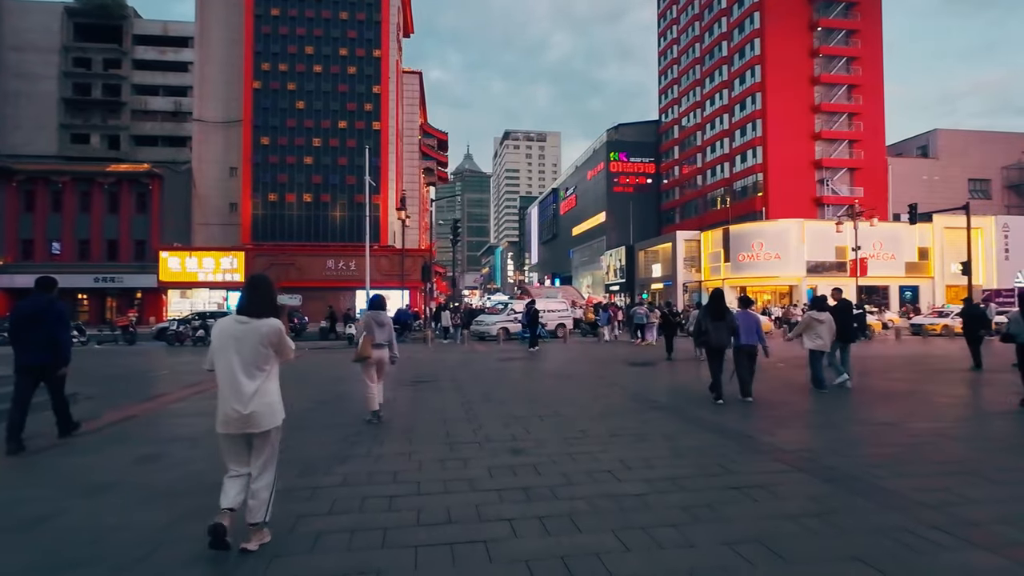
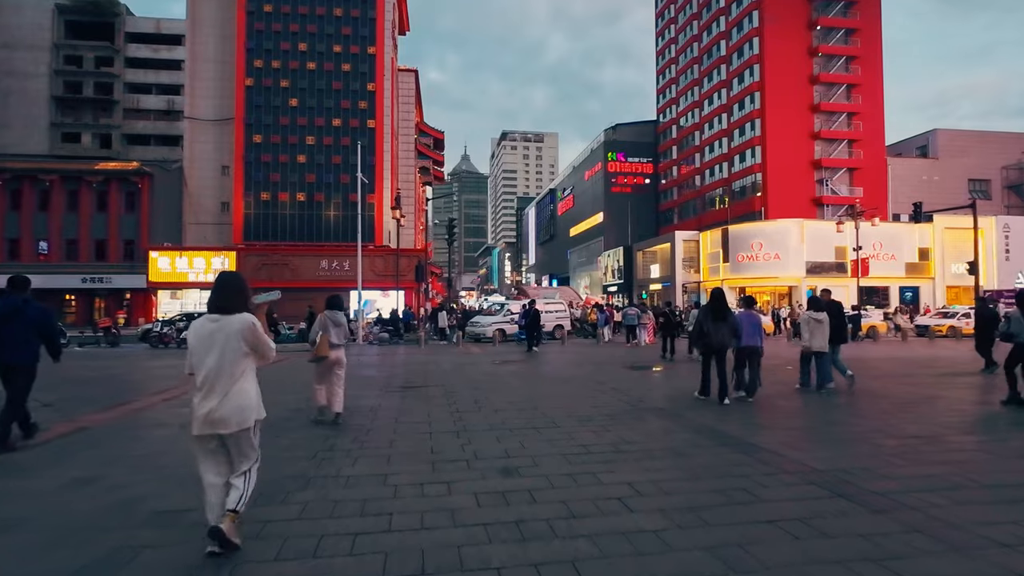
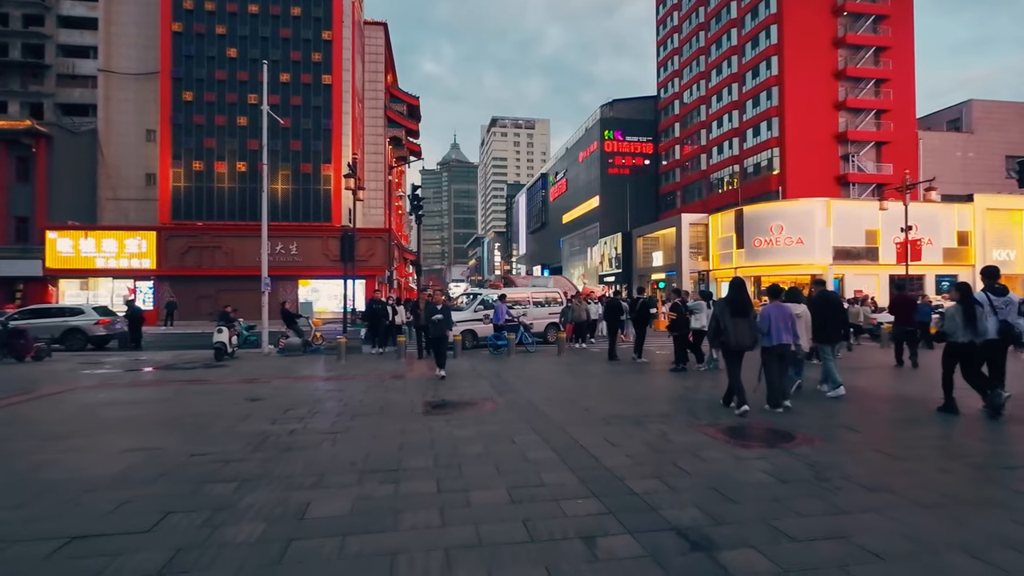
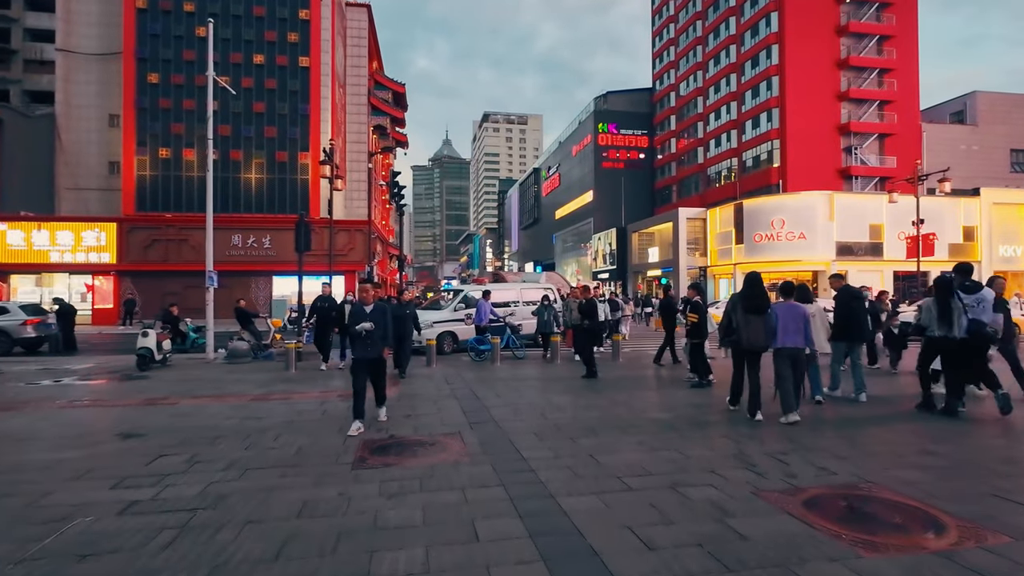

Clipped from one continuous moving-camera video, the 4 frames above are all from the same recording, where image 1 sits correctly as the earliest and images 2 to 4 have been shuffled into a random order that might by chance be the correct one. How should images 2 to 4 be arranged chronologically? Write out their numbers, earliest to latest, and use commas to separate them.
2, 3, 4
